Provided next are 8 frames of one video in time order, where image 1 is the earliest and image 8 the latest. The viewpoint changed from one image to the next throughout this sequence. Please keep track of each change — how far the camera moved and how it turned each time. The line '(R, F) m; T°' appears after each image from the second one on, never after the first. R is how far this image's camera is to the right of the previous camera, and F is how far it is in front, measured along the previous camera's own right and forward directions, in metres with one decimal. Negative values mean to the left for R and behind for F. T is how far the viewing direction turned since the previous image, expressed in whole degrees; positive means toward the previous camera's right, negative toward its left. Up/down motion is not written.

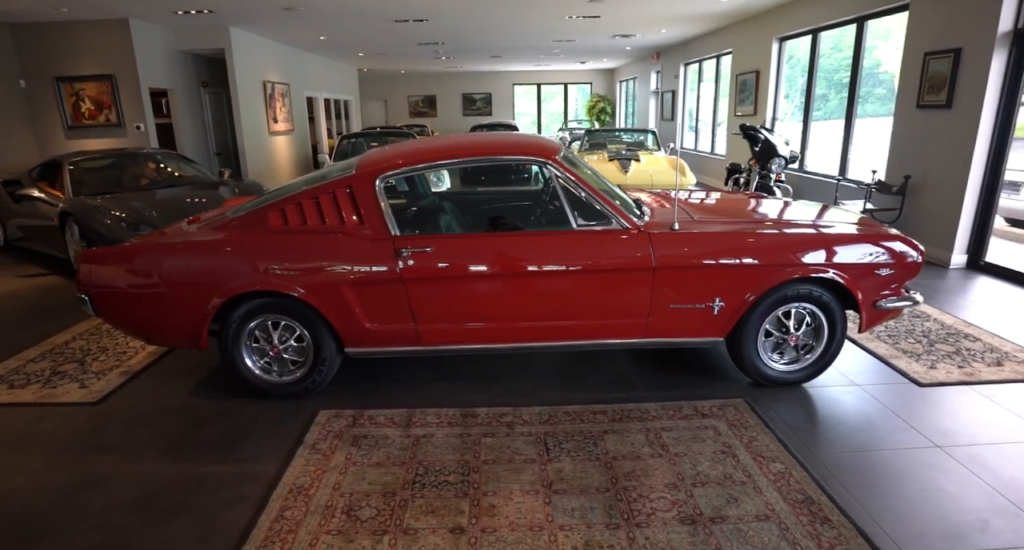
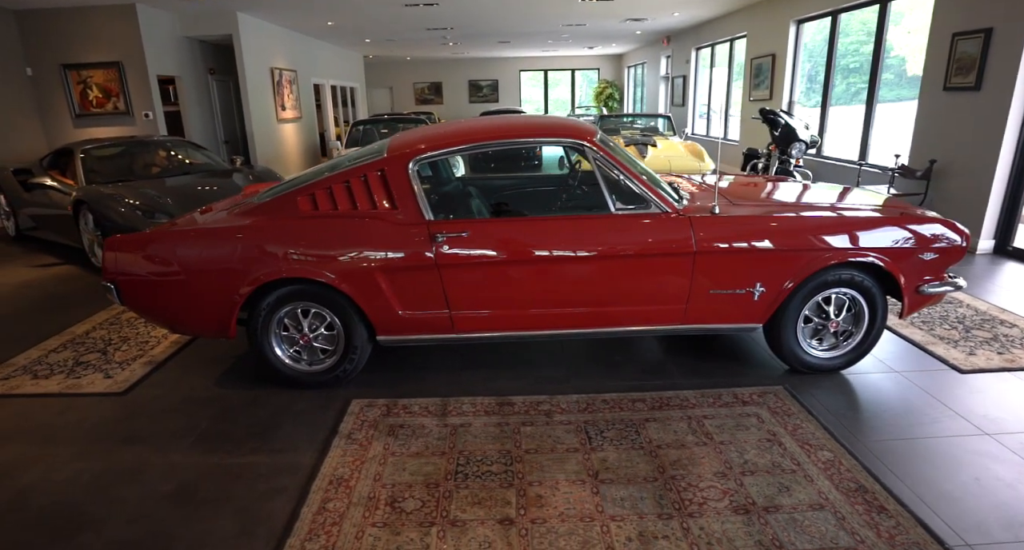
(-0.2, +0.1) m; 0°
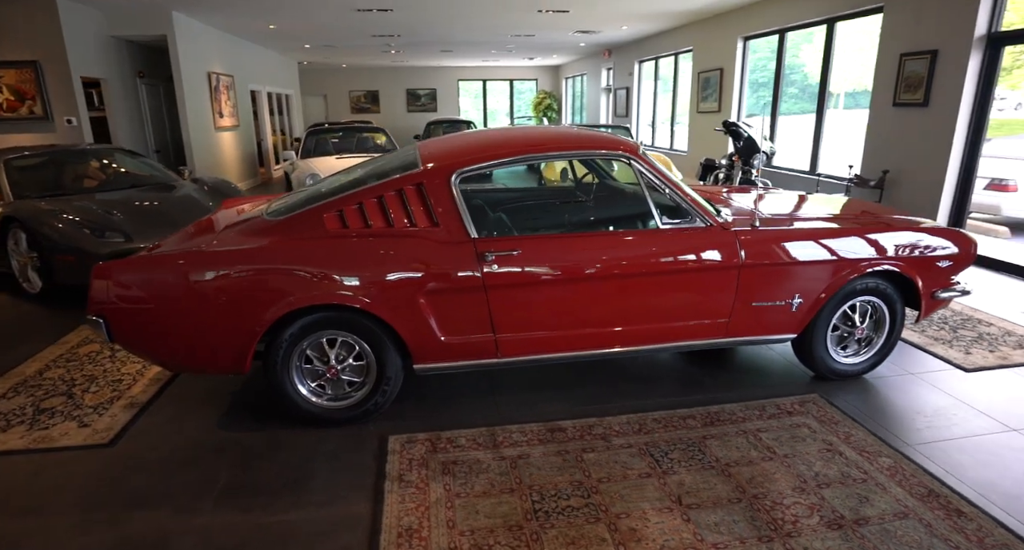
(-0.5, +0.2) m; +8°
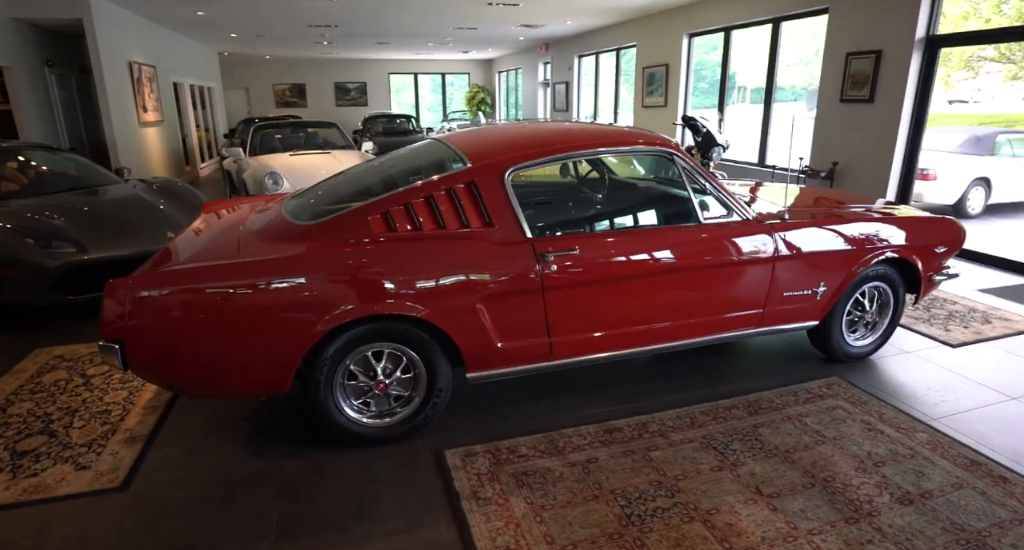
(-0.5, +0.1) m; +8°
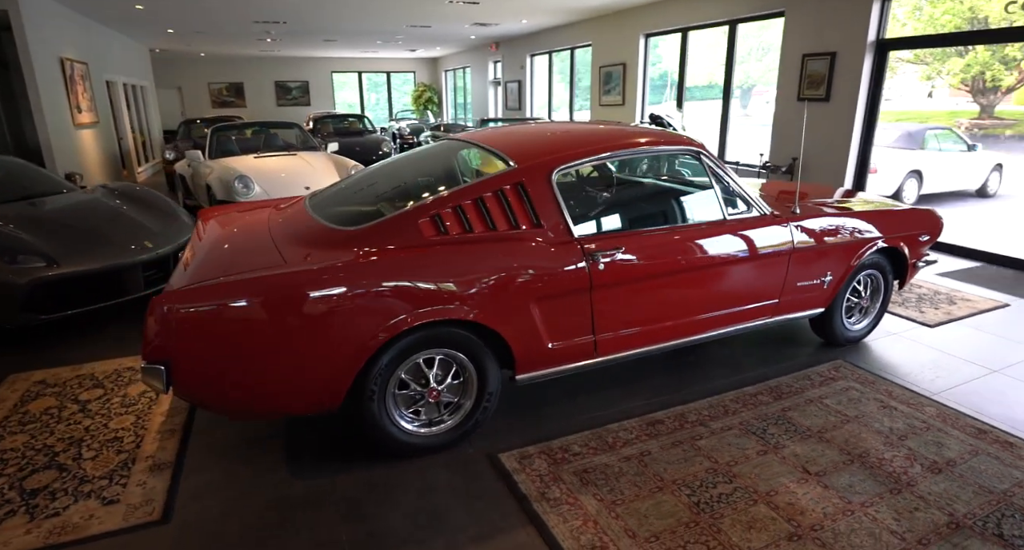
(-0.4, 0.0) m; +6°
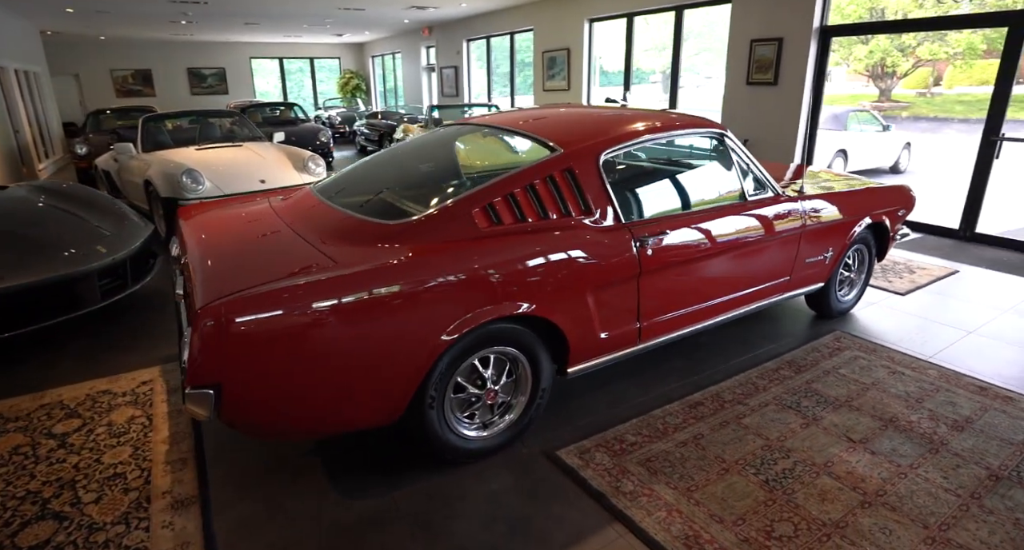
(-0.5, +0.1) m; +8°
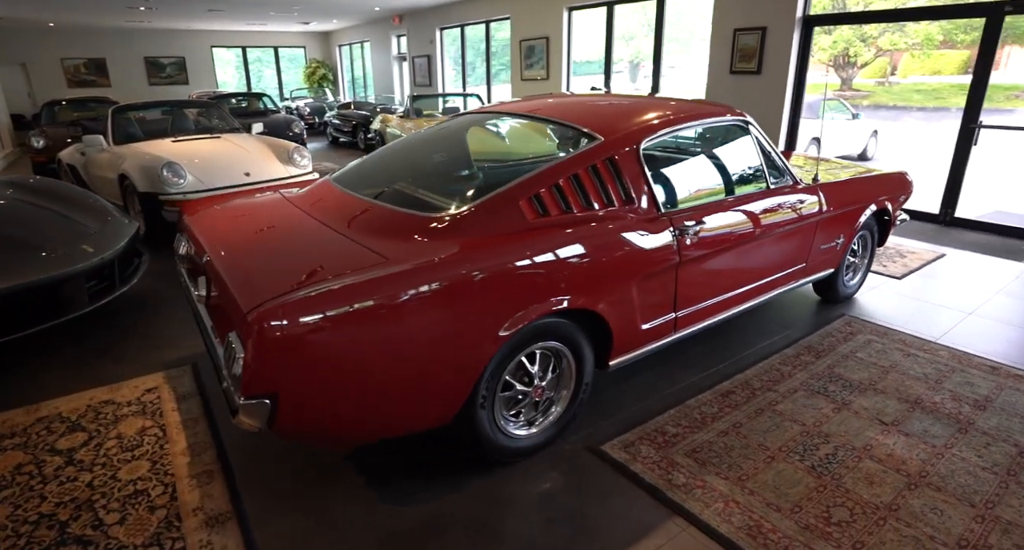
(-0.3, +0.1) m; +4°
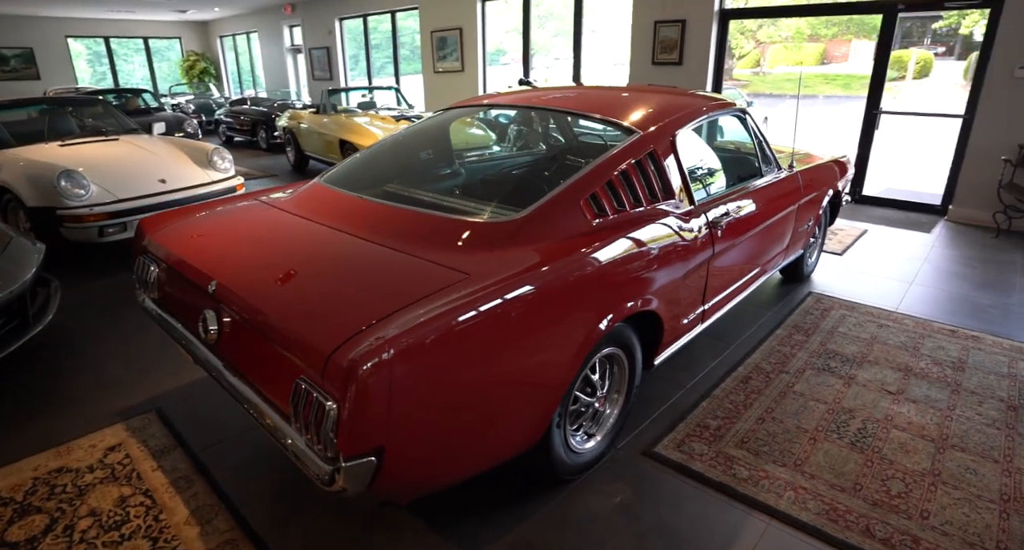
(-0.5, +0.2) m; +11°
